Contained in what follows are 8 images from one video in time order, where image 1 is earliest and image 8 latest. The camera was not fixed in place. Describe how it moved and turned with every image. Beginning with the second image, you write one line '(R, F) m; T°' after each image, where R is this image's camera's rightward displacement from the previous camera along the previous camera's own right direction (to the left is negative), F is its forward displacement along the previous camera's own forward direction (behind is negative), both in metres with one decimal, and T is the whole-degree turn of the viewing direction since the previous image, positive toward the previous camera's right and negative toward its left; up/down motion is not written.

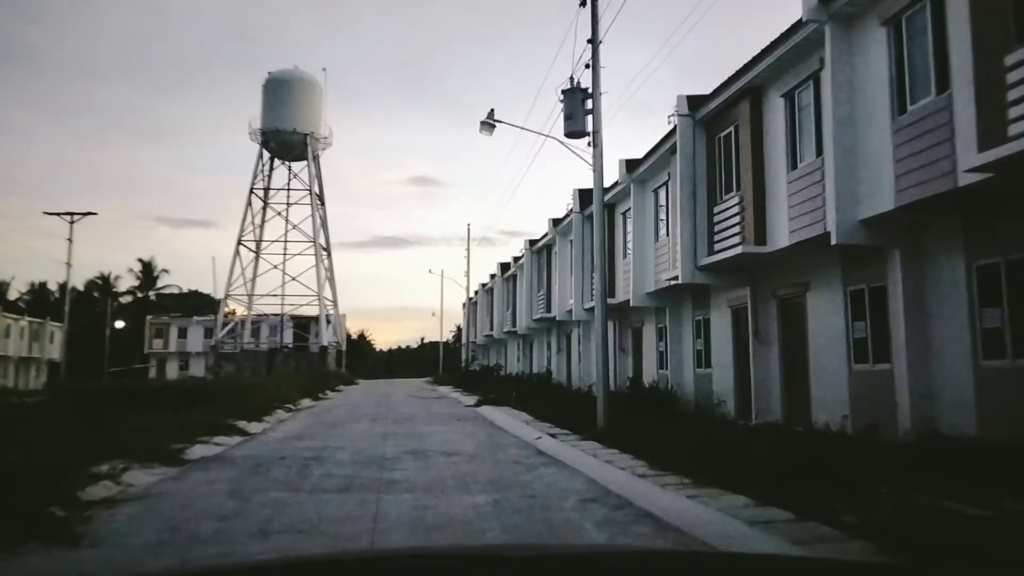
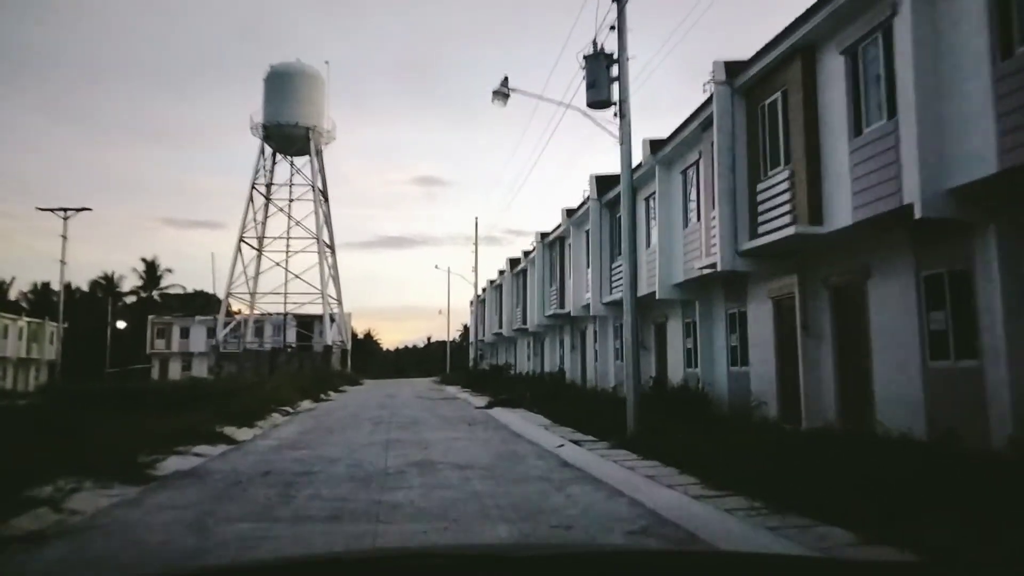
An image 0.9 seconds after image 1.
(-0.3, +1.9) m; 0°
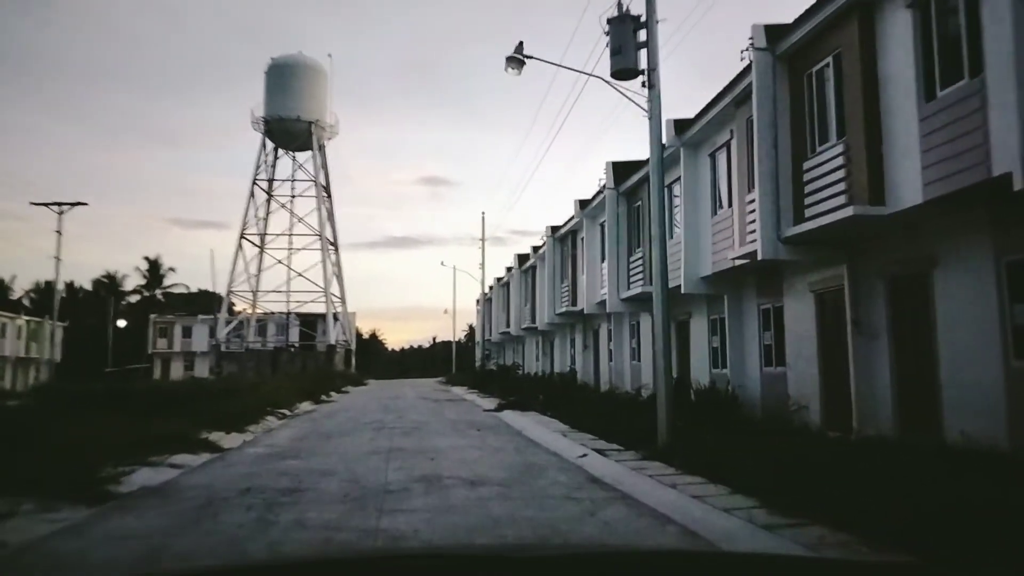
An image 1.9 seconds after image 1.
(-0.2, +1.6) m; 0°
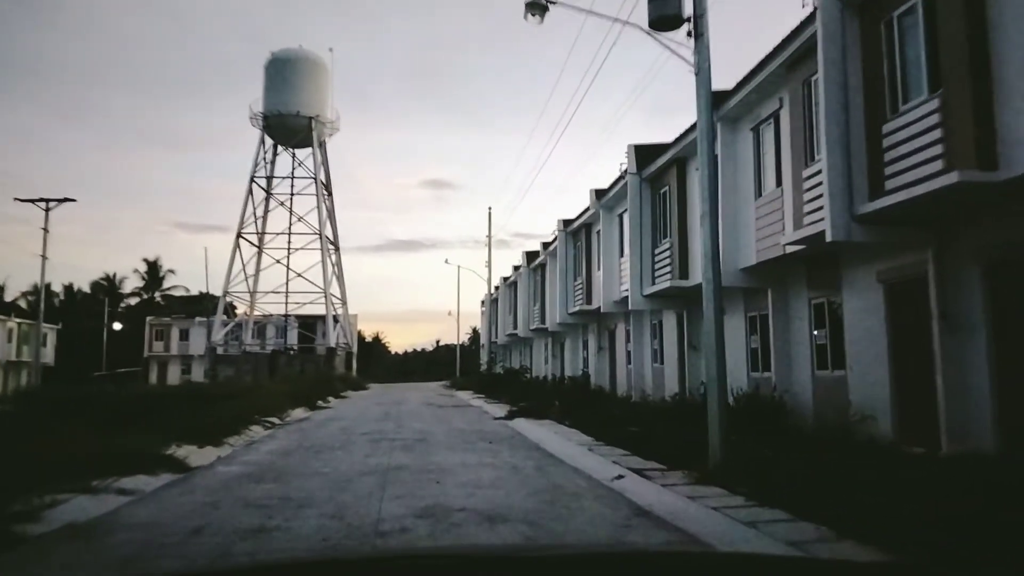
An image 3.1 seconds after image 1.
(-0.3, +2.2) m; 0°
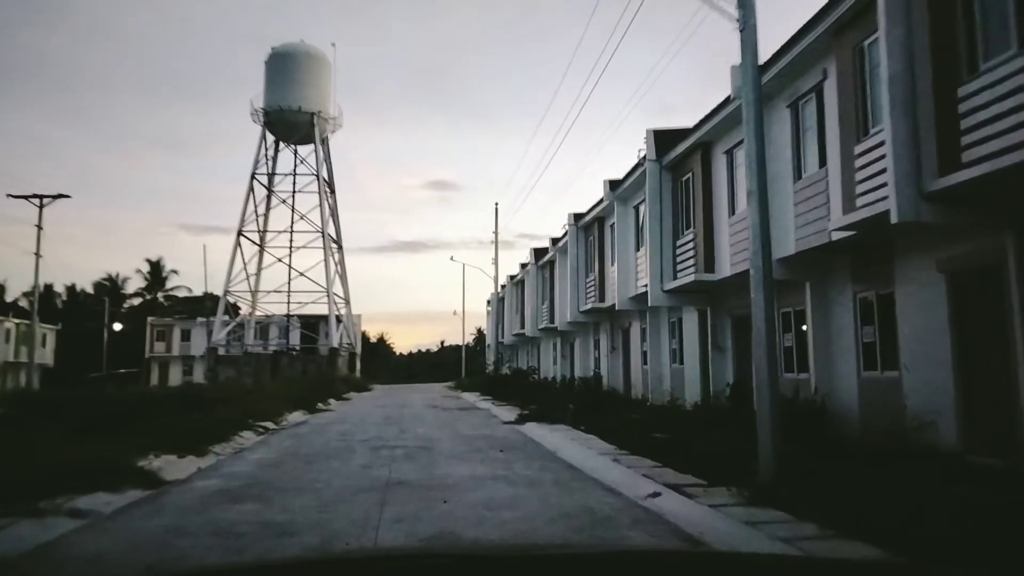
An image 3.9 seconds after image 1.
(-0.2, +1.5) m; 0°
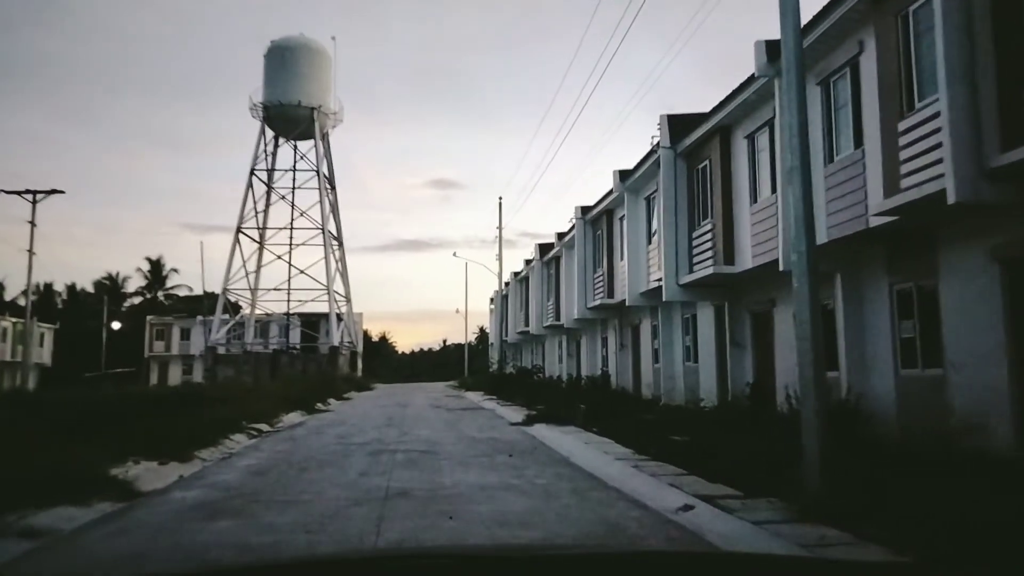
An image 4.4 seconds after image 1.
(-0.1, +1.0) m; 0°
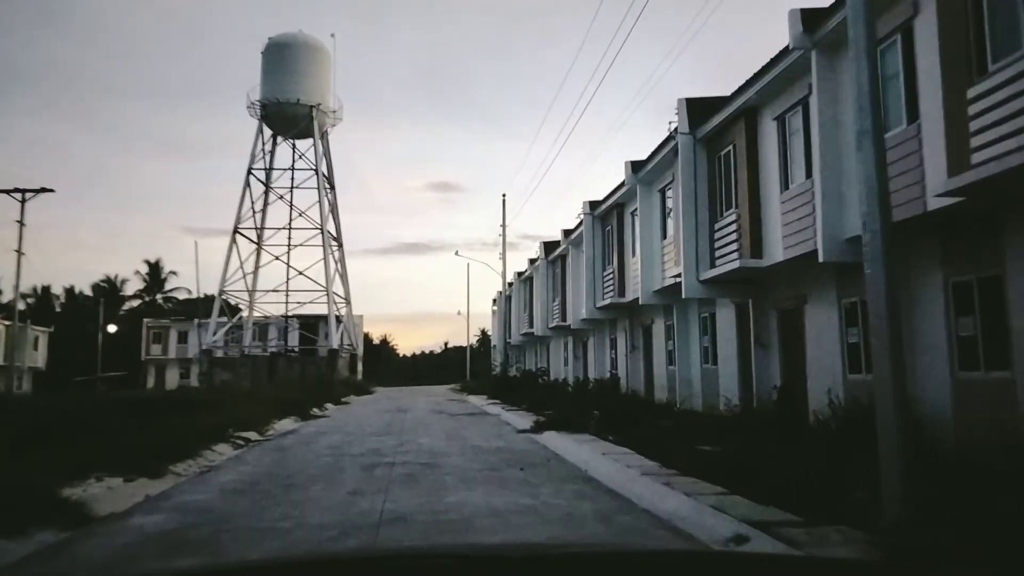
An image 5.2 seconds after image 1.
(-0.2, +1.4) m; 0°
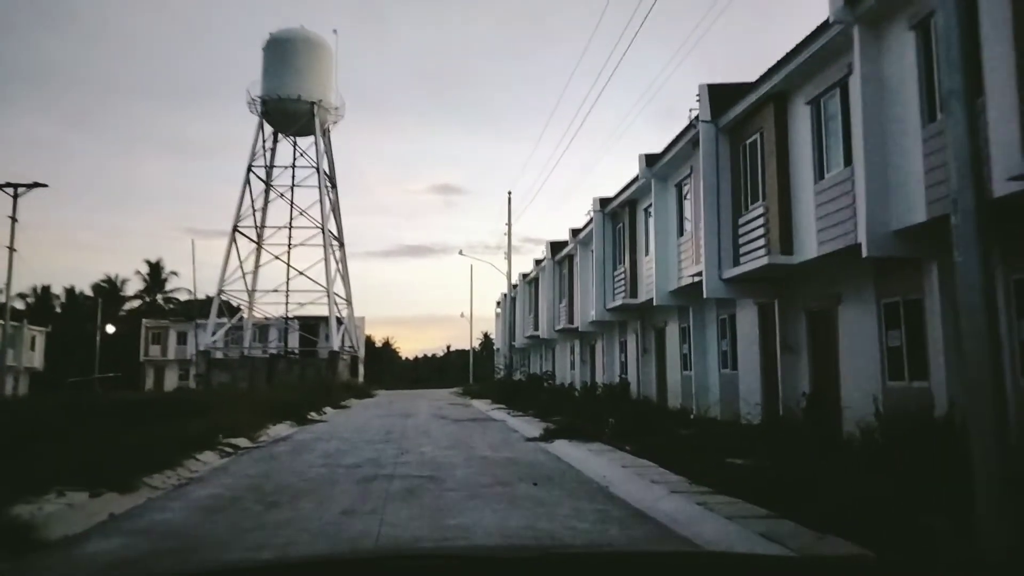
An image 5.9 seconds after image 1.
(-0.2, +1.2) m; 0°
